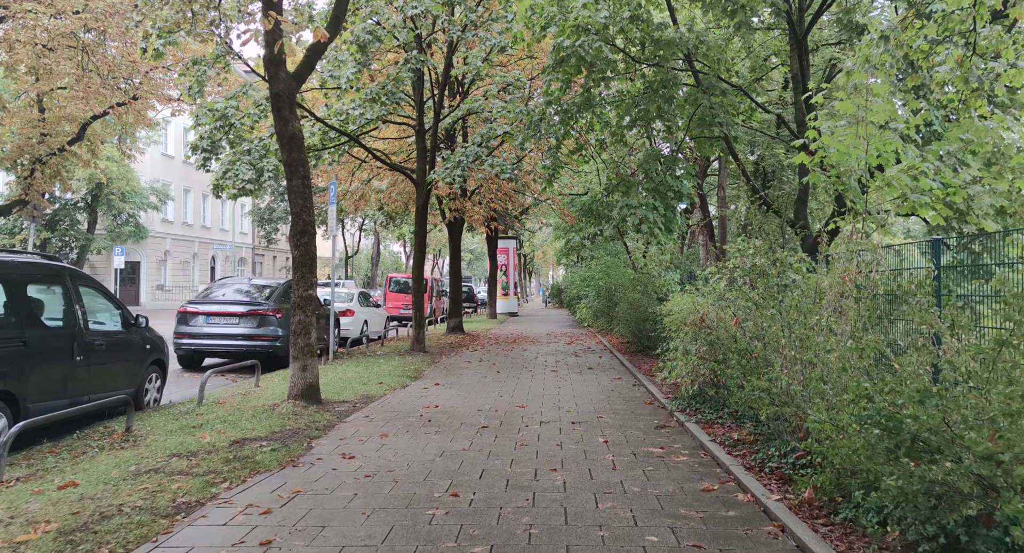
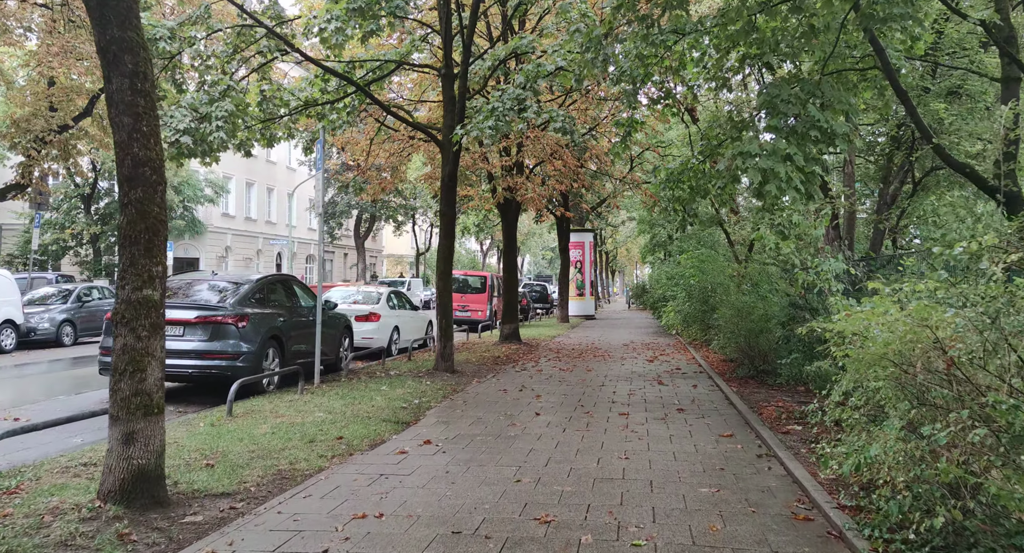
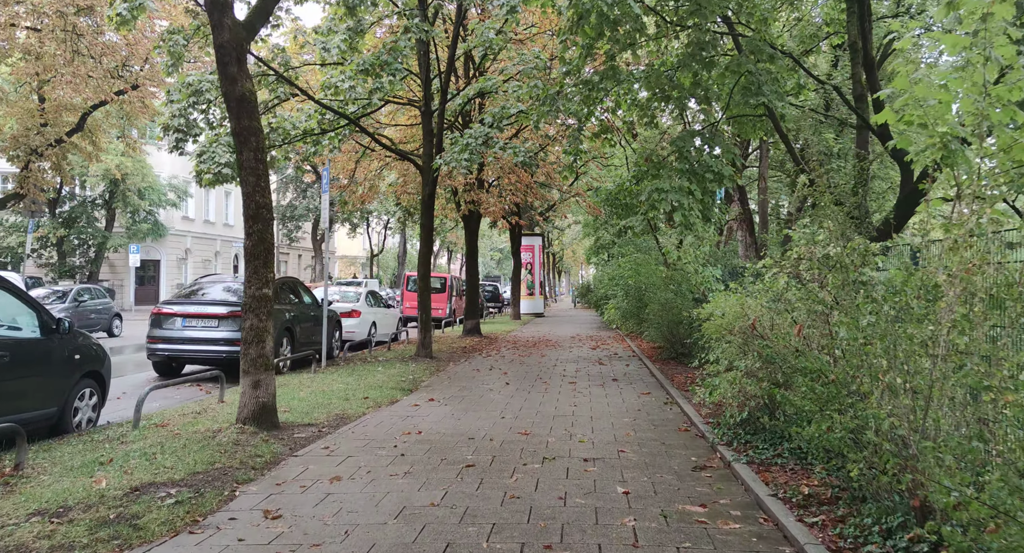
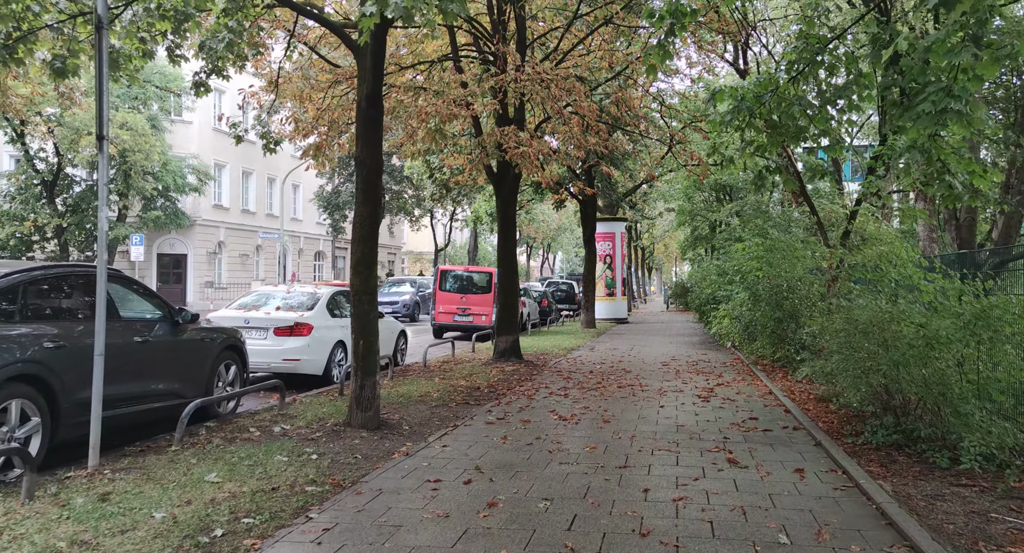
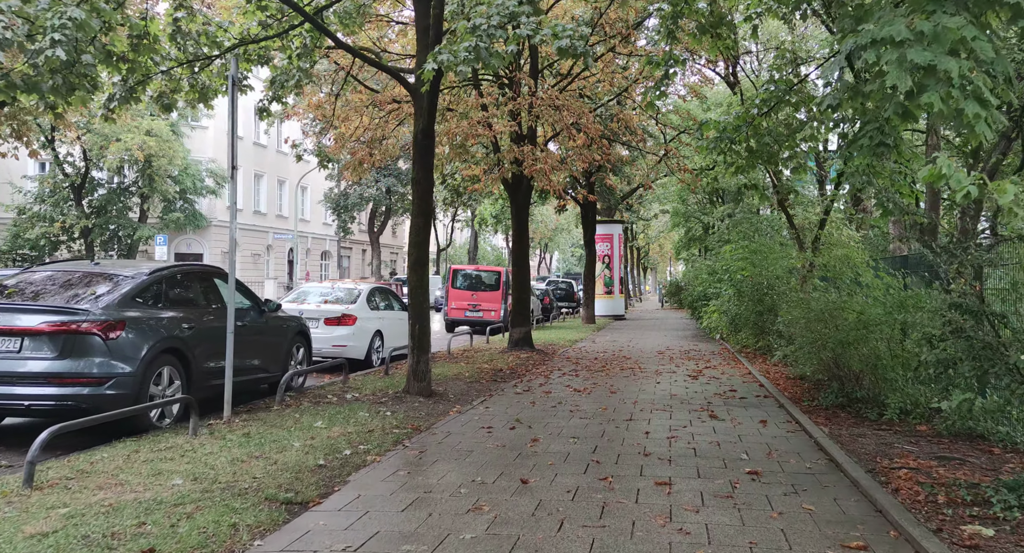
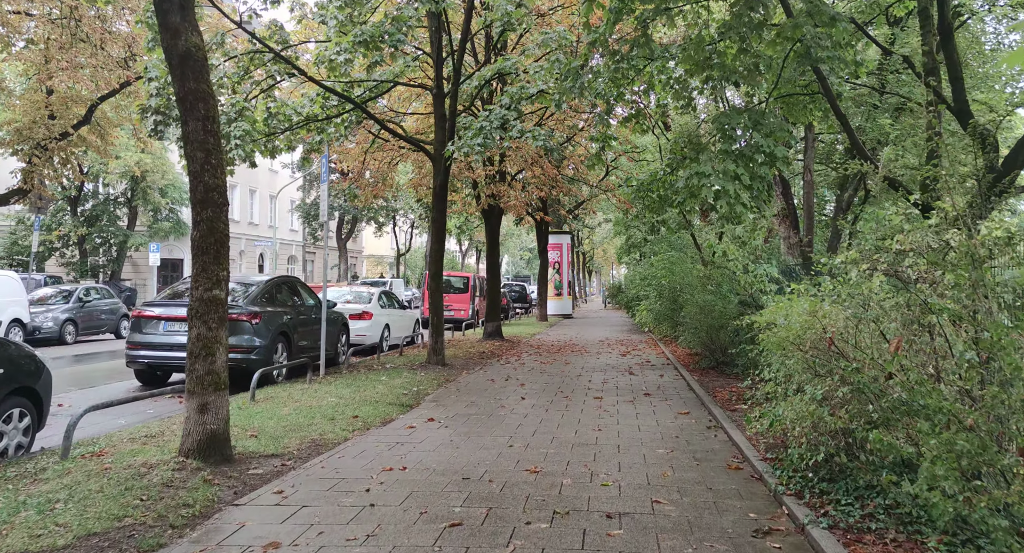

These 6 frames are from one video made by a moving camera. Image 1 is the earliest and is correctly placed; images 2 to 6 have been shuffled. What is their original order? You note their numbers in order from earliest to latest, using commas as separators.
3, 6, 2, 5, 4
